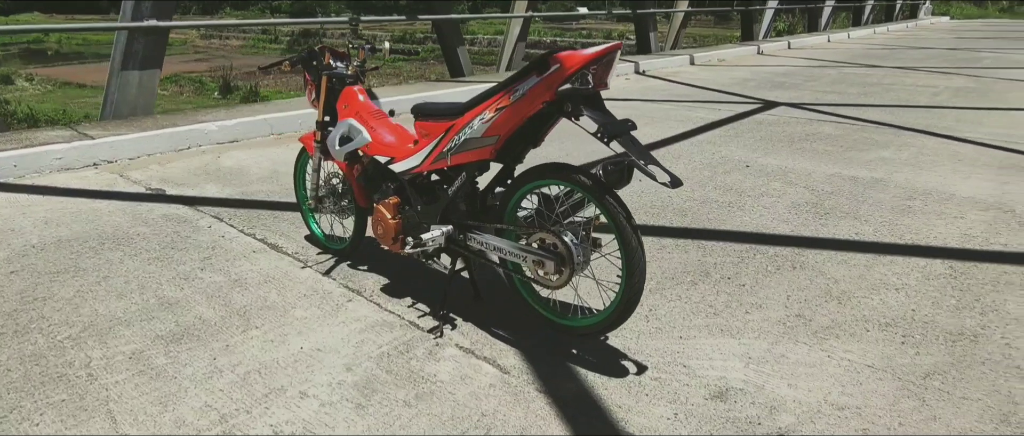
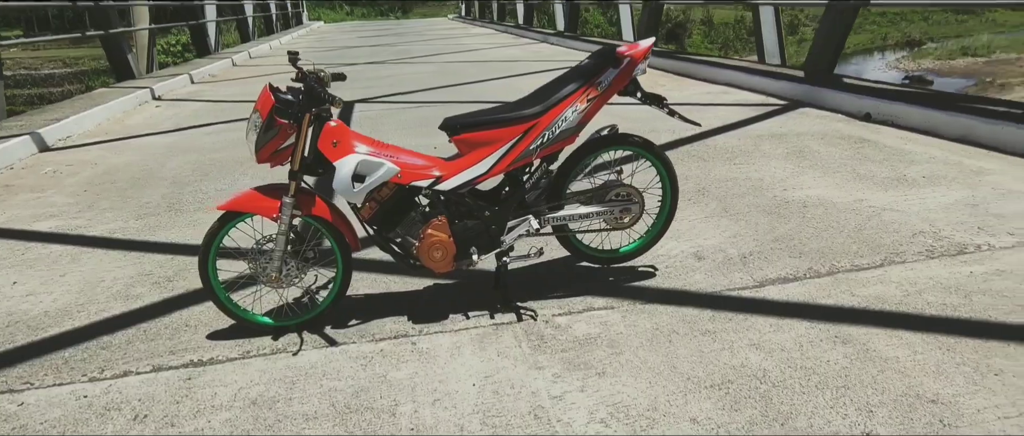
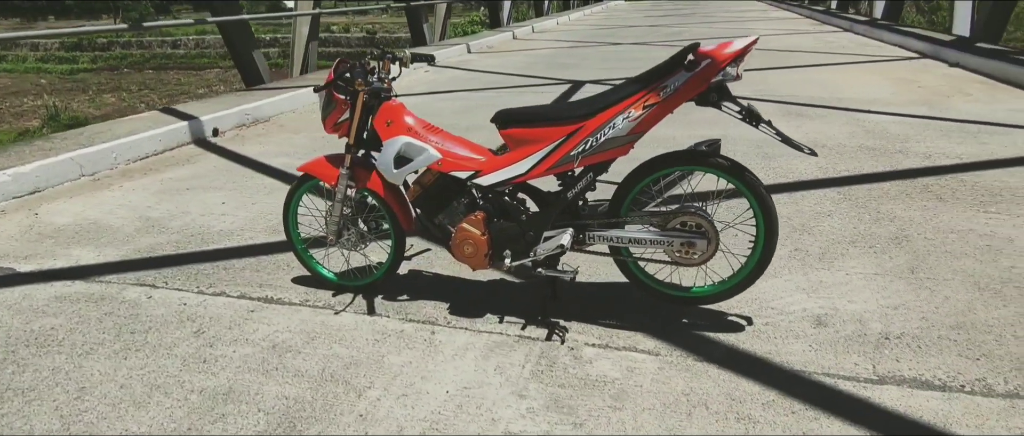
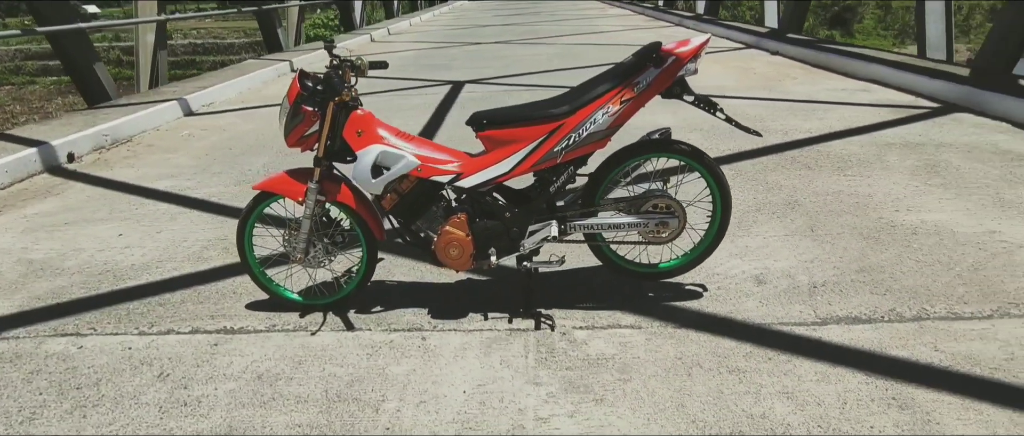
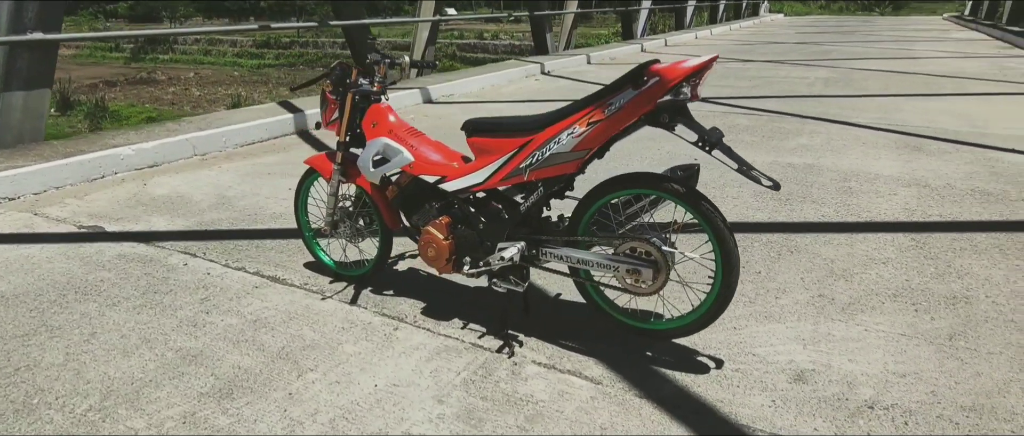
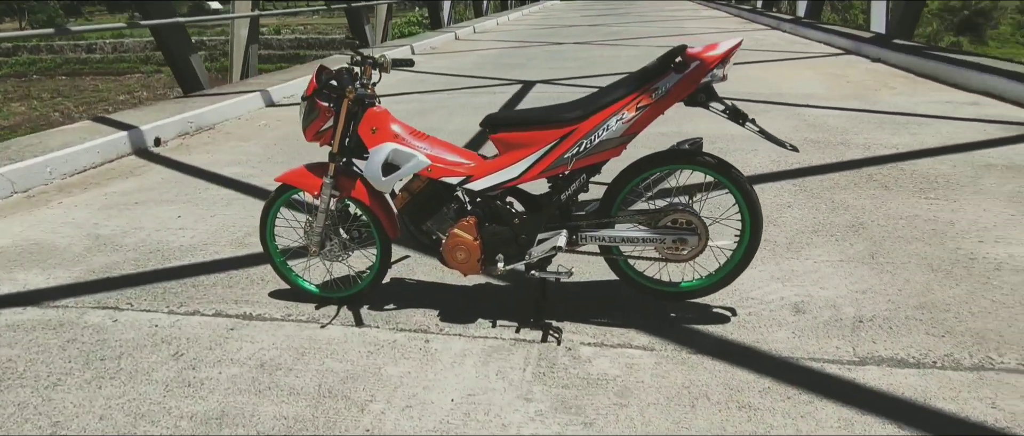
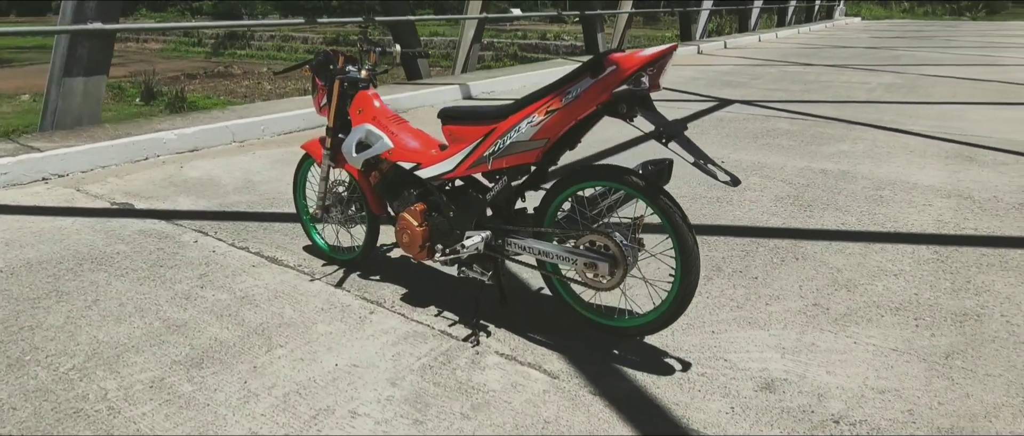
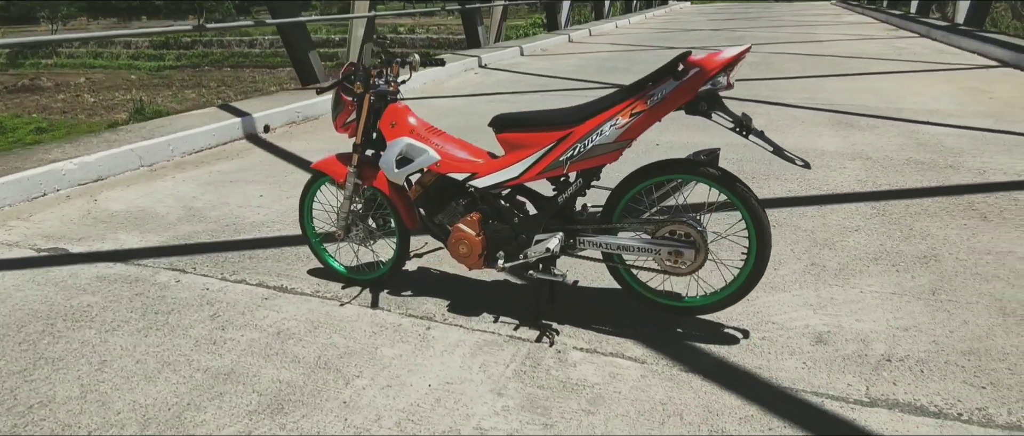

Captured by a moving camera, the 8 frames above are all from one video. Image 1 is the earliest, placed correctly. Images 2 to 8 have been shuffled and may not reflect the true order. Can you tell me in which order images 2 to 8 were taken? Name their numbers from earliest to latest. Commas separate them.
7, 5, 8, 3, 6, 4, 2
